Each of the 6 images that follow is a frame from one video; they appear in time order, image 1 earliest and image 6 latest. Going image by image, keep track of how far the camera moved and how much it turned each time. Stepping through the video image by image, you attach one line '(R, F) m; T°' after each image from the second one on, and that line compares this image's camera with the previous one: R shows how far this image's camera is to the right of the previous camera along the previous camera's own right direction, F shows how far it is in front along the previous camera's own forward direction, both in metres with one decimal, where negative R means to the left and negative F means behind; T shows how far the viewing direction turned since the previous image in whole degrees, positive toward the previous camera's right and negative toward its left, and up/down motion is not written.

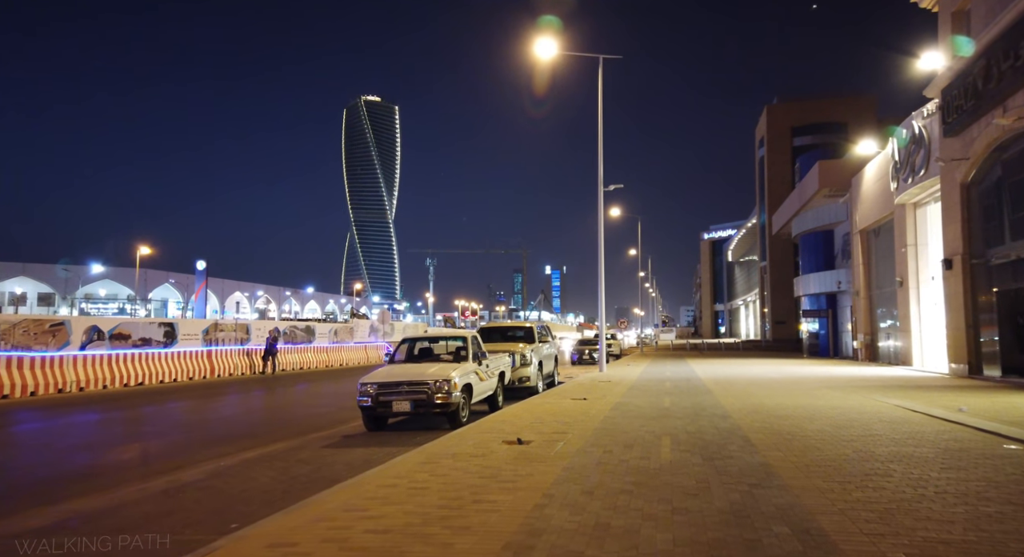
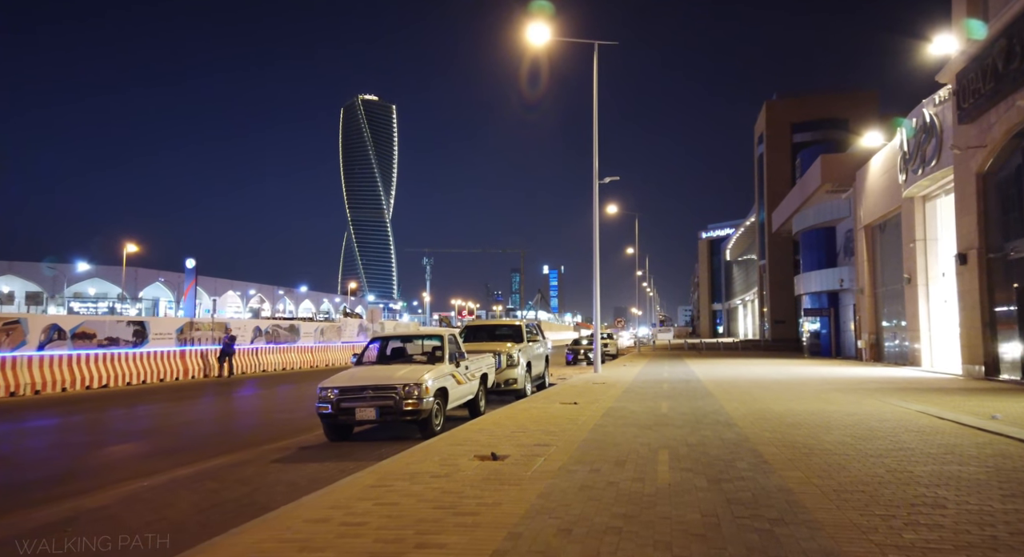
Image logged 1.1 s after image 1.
(+0.3, +1.3) m; 0°
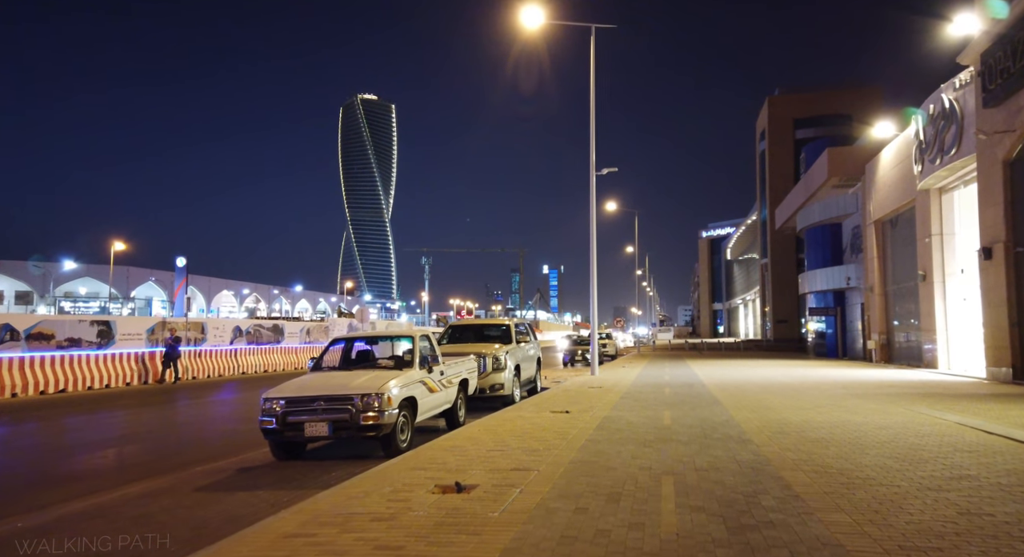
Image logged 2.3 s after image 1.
(+0.3, +1.5) m; 0°
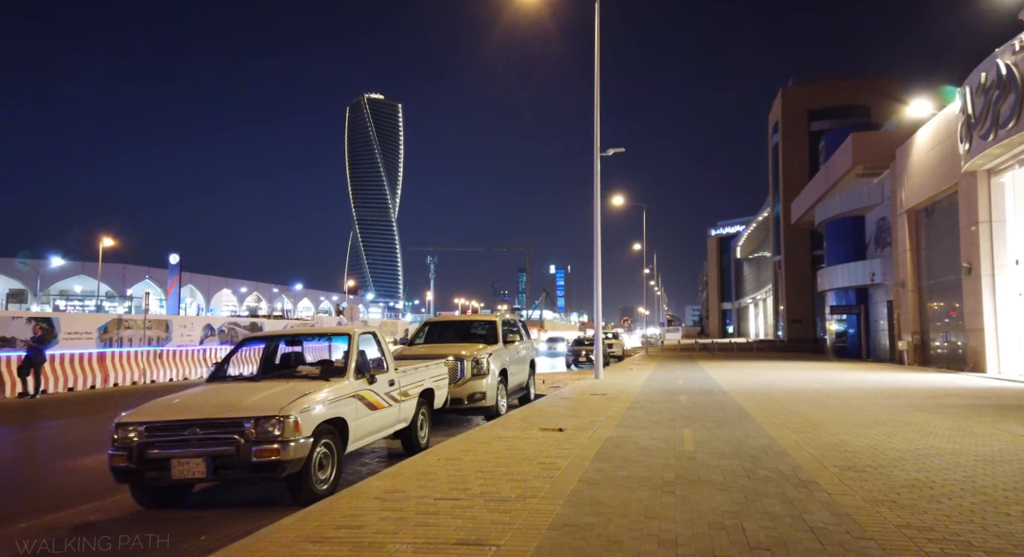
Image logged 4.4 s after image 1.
(+0.4, +2.7) m; -1°
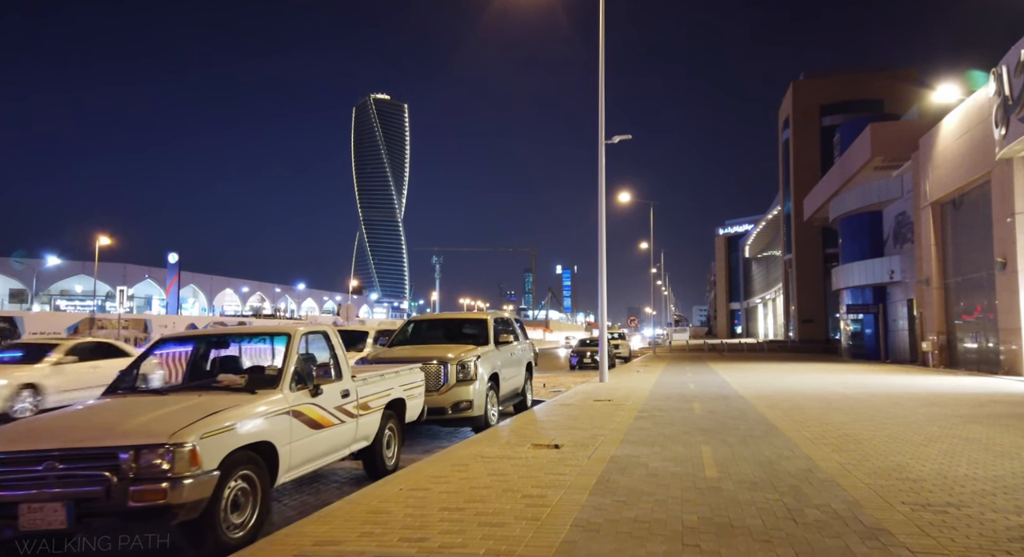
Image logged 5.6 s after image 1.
(+0.2, +1.5) m; -1°
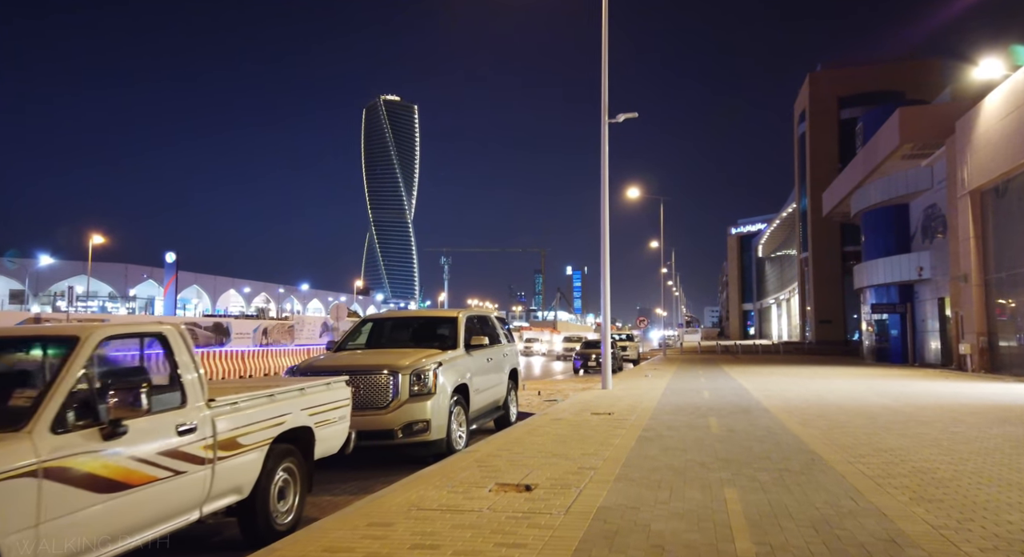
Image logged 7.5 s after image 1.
(+0.5, +2.3) m; -1°
